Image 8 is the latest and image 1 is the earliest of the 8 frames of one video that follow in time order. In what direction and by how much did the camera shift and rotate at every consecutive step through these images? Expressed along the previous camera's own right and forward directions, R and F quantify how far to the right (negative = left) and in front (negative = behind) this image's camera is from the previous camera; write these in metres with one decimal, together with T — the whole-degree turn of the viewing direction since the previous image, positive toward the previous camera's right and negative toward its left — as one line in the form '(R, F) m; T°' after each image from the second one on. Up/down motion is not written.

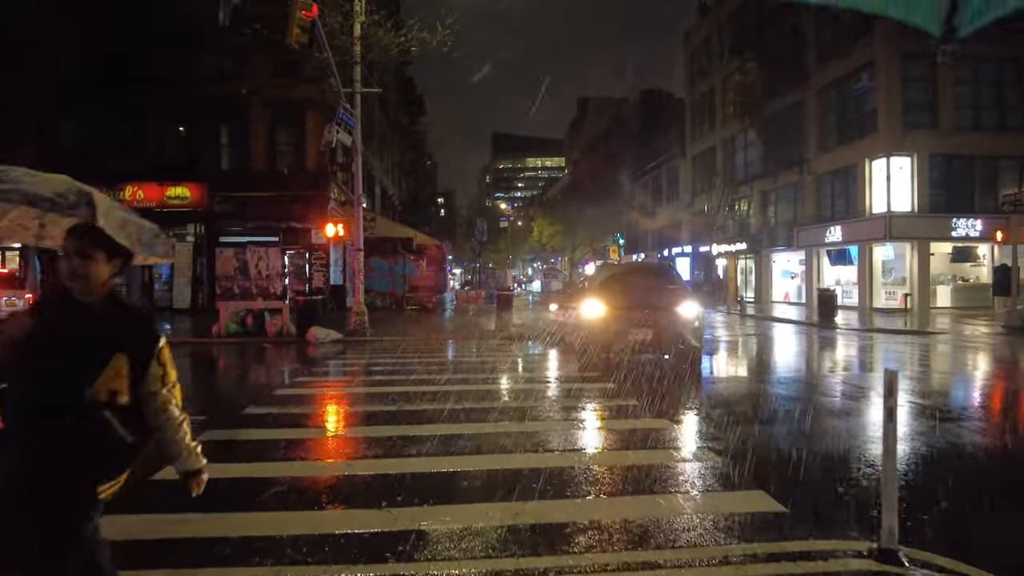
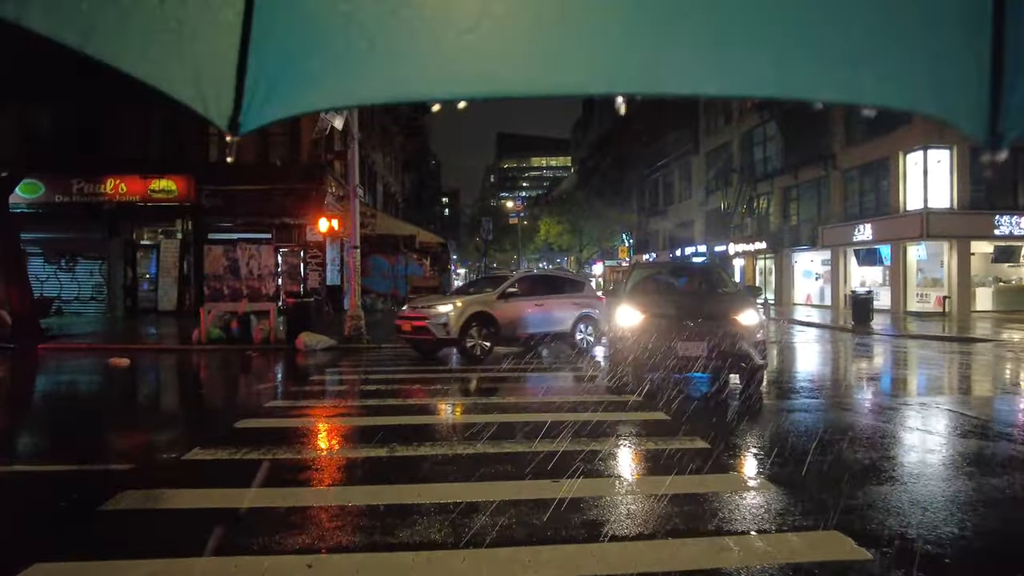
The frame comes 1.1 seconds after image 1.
(-0.2, +1.7) m; 0°
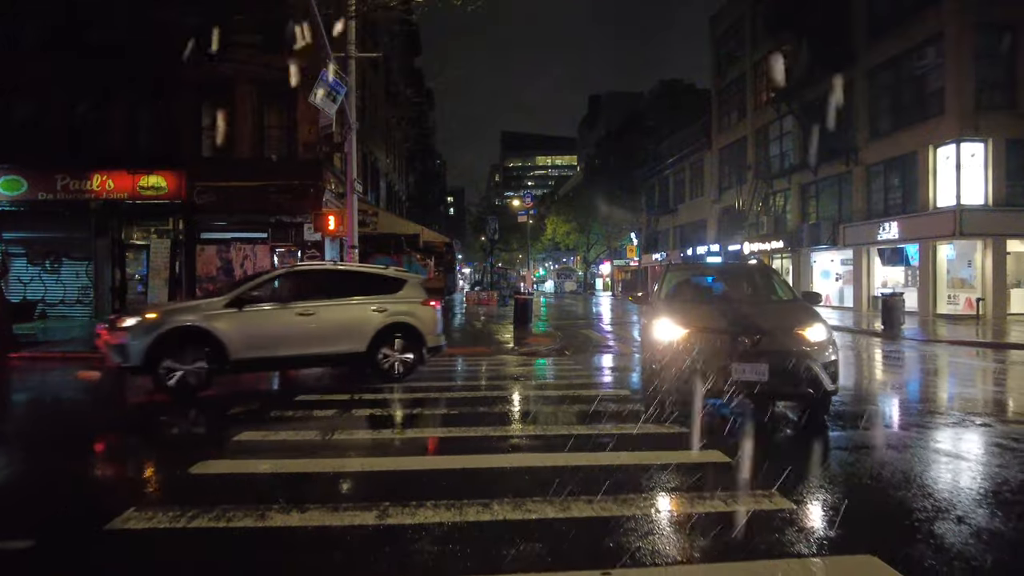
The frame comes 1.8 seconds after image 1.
(-0.1, +1.2) m; 0°
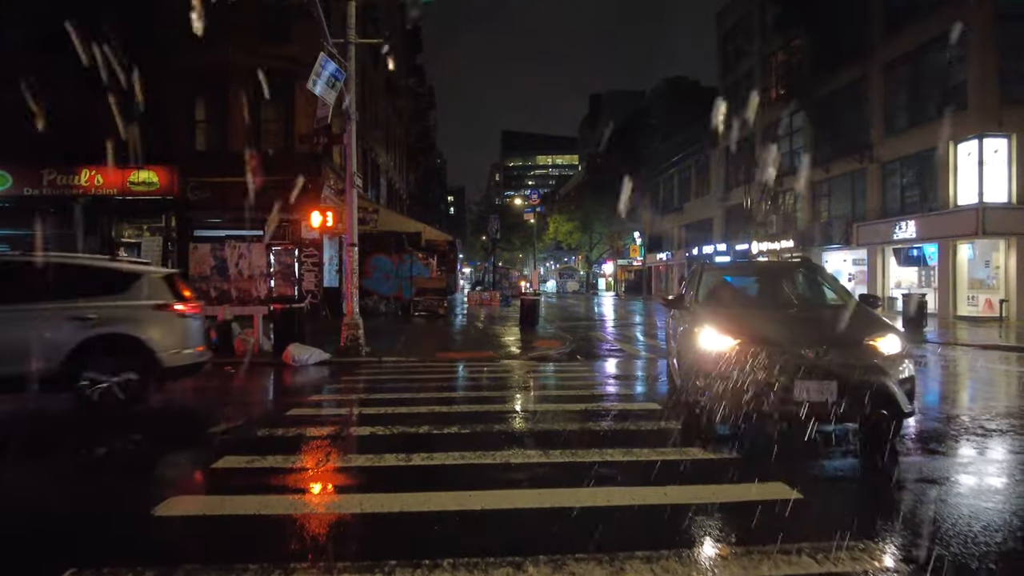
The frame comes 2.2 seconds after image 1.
(-0.2, +0.9) m; 0°
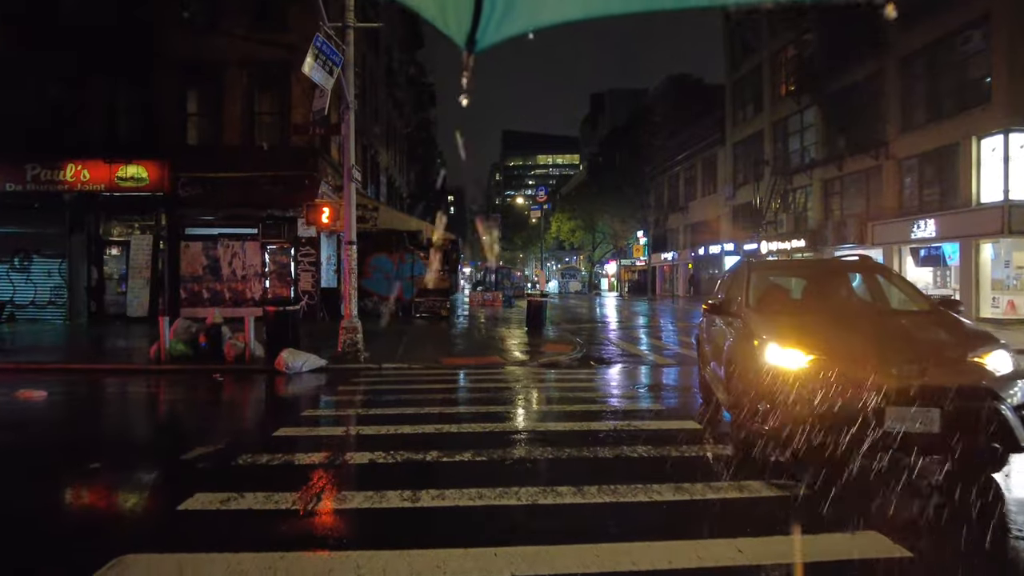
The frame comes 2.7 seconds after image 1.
(-0.2, +0.9) m; 0°
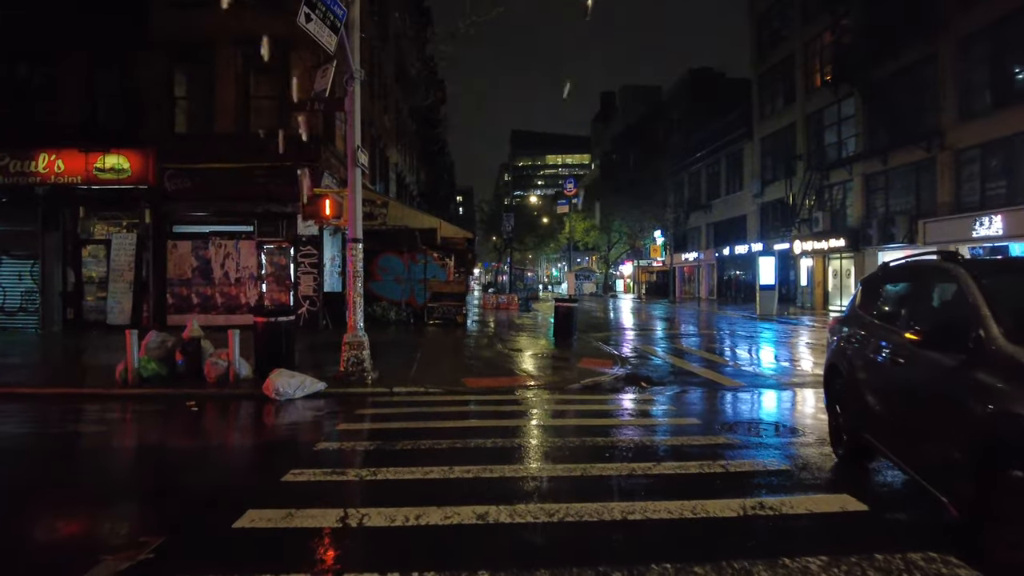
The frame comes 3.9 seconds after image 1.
(-0.5, +2.2) m; -1°
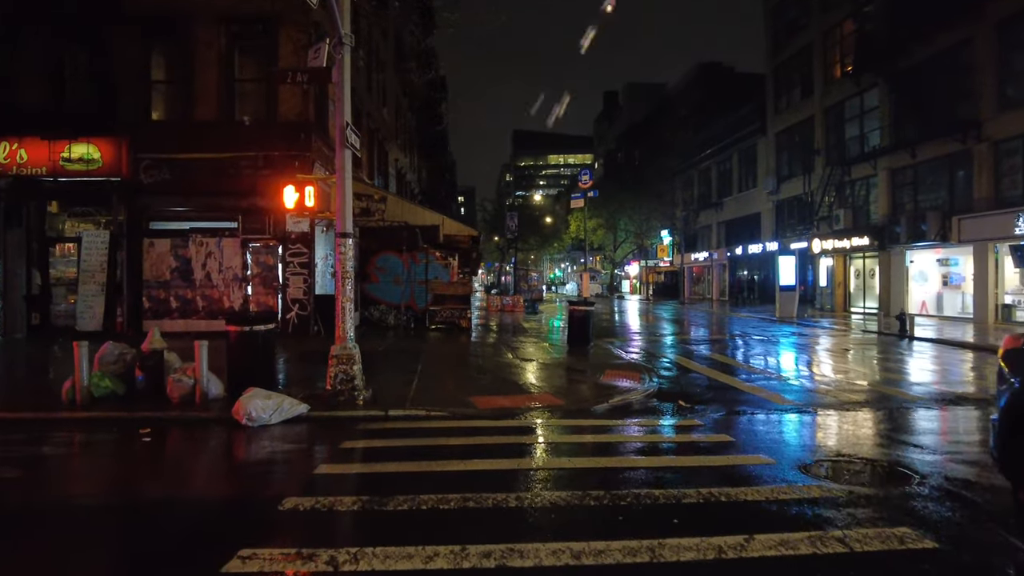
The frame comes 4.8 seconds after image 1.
(-0.2, +1.6) m; 0°
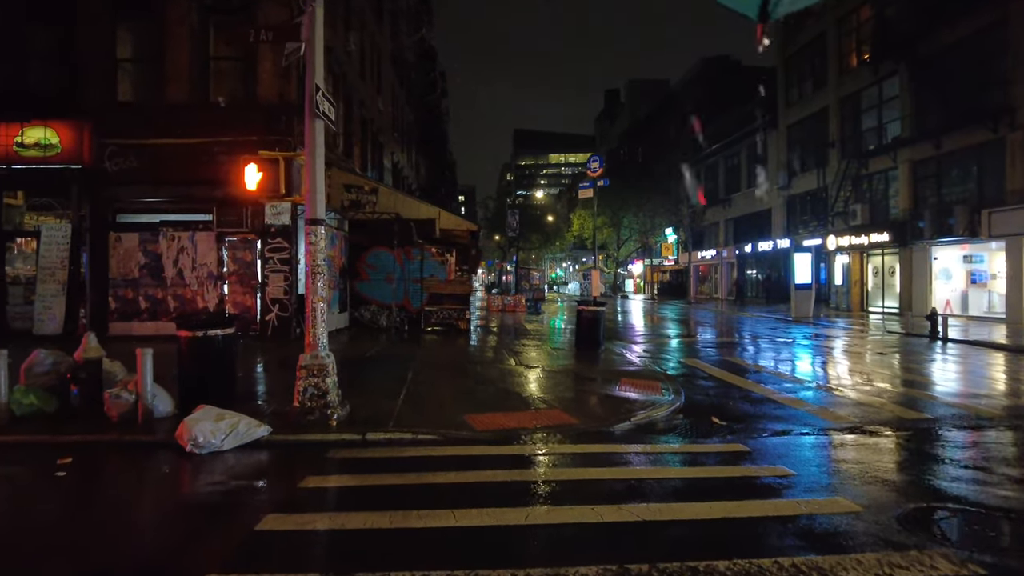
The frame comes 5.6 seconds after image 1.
(0.0, +1.5) m; 0°
